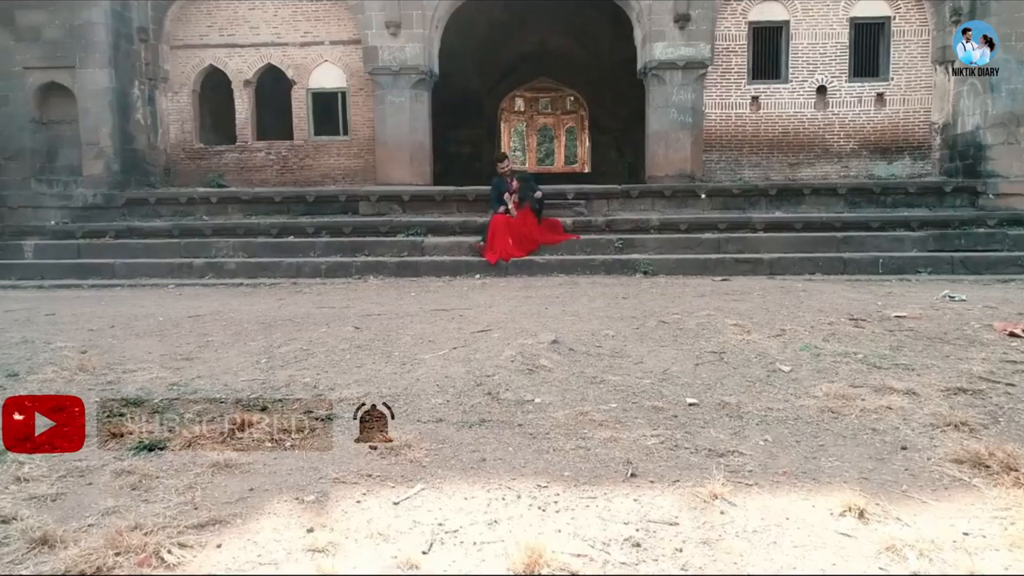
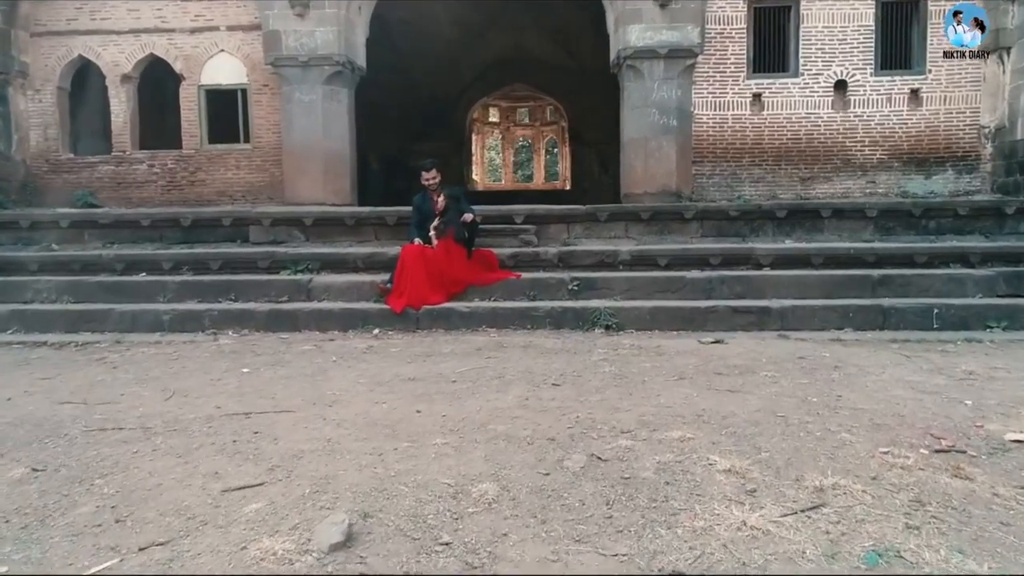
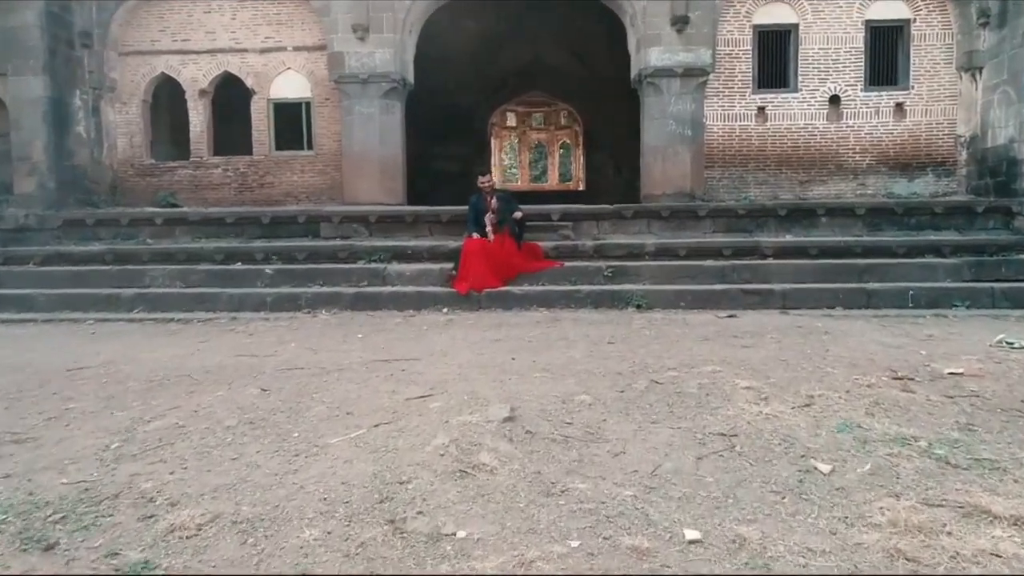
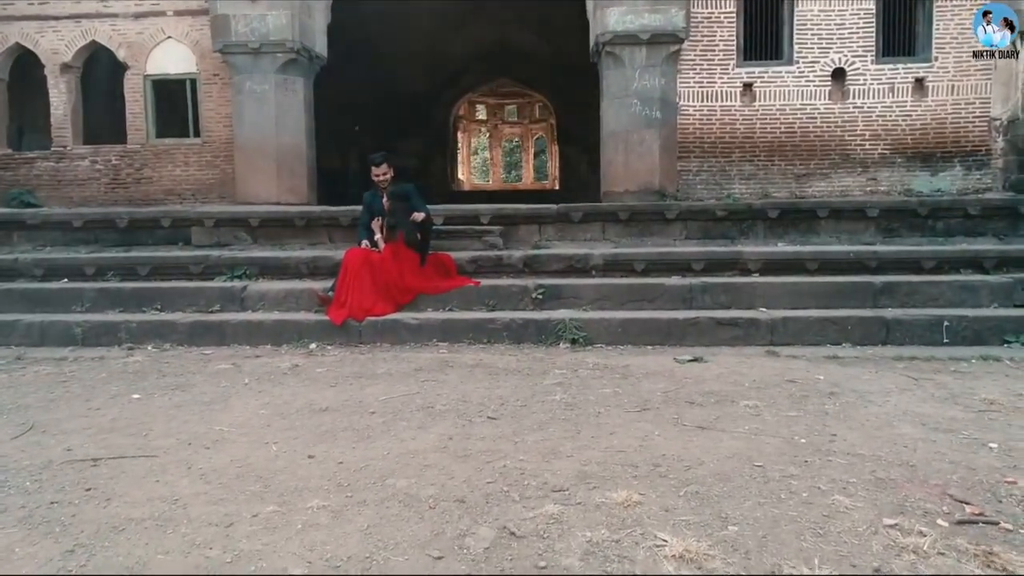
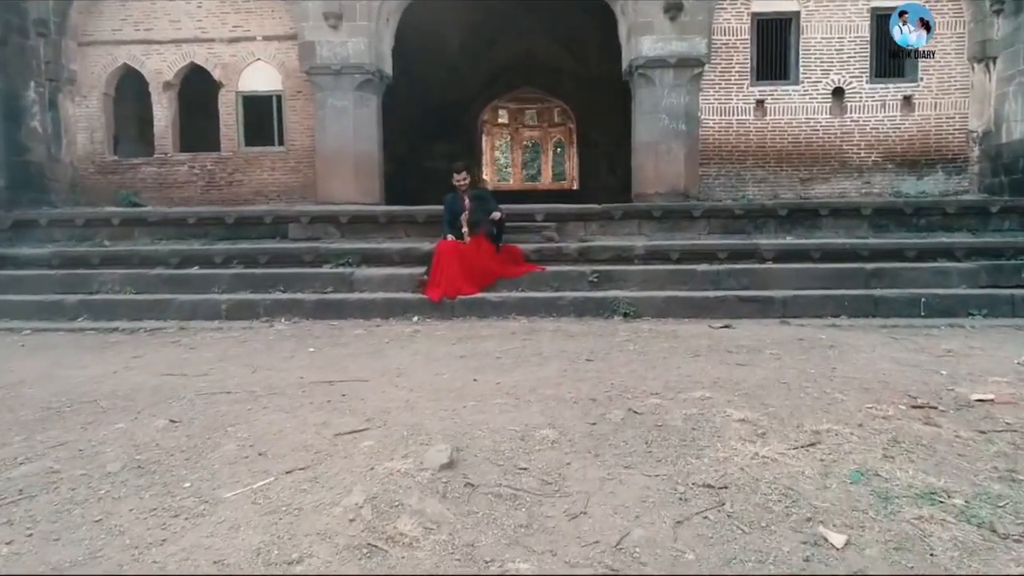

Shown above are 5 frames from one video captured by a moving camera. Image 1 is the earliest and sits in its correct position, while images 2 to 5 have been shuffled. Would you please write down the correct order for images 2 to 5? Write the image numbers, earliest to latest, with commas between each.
3, 5, 2, 4
